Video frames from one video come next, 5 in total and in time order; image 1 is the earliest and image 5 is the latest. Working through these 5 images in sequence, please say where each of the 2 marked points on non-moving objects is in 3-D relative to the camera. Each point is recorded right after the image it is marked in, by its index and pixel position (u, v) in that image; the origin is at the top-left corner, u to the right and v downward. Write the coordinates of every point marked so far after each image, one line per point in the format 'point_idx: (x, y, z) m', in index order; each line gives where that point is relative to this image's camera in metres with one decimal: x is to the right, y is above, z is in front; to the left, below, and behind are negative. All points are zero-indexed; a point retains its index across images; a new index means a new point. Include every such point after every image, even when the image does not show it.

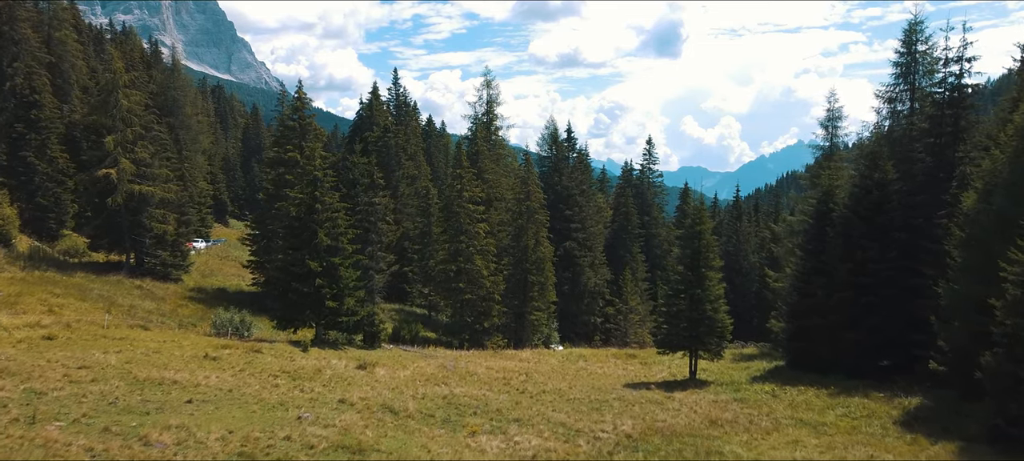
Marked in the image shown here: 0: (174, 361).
0: (-5.4, -2.1, +18.6) m
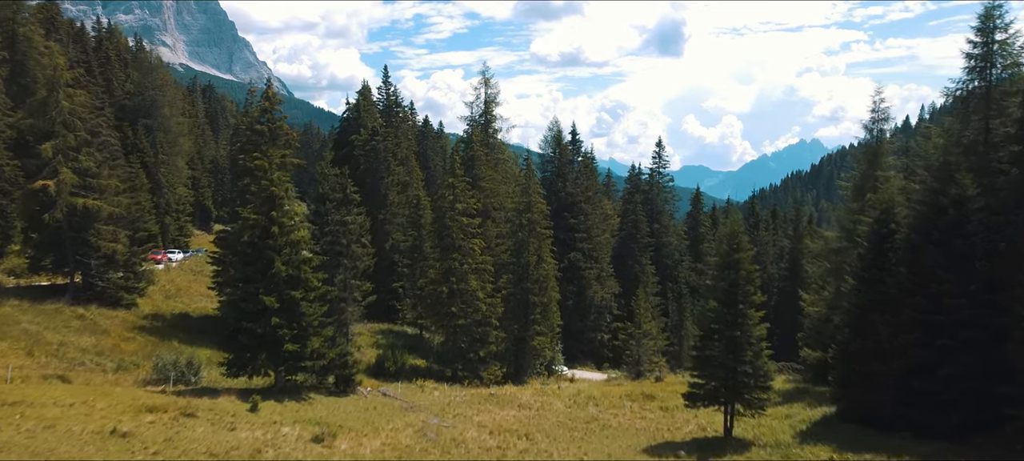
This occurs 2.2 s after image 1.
0: (-5.4, -2.6, +14.2) m
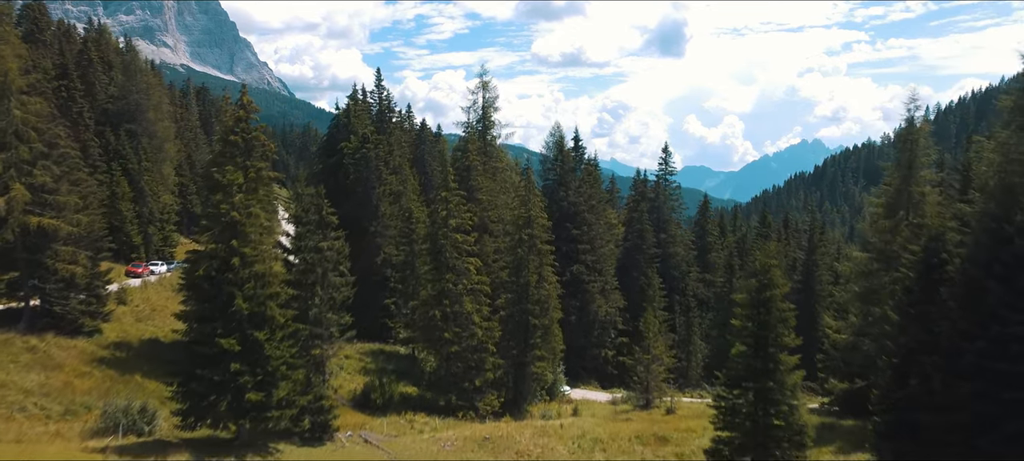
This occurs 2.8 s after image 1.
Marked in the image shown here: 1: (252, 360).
0: (-5.5, -3.1, +11.4) m
1: (-4.2, -2.1, +18.8) m
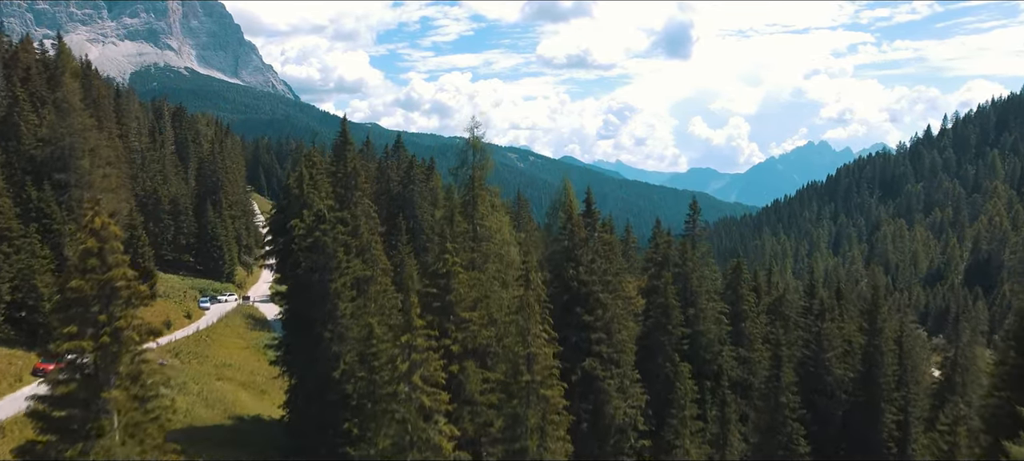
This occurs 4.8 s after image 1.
0: (-5.8, -6.2, +1.7) m
1: (-4.4, -5.1, +9.1) m
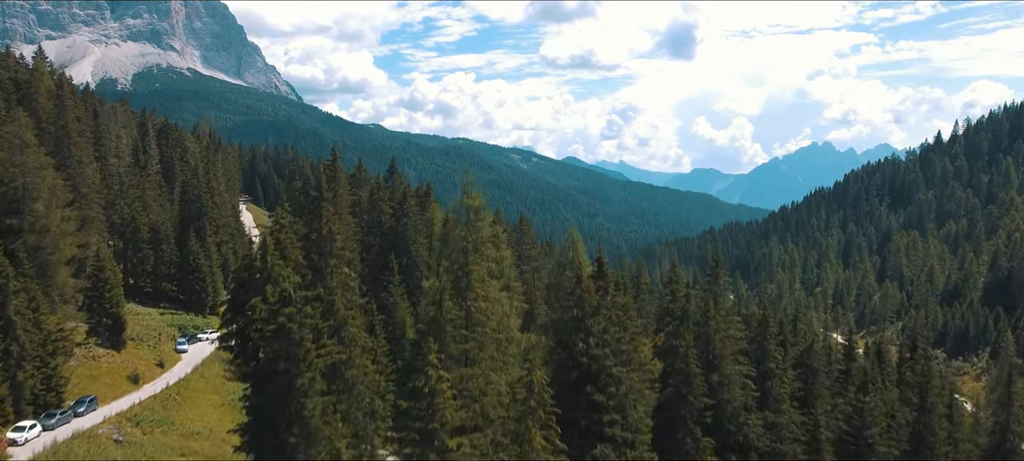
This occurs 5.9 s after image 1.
0: (-5.9, -8.3, -3.7) m
1: (-4.5, -7.2, +3.7) m
